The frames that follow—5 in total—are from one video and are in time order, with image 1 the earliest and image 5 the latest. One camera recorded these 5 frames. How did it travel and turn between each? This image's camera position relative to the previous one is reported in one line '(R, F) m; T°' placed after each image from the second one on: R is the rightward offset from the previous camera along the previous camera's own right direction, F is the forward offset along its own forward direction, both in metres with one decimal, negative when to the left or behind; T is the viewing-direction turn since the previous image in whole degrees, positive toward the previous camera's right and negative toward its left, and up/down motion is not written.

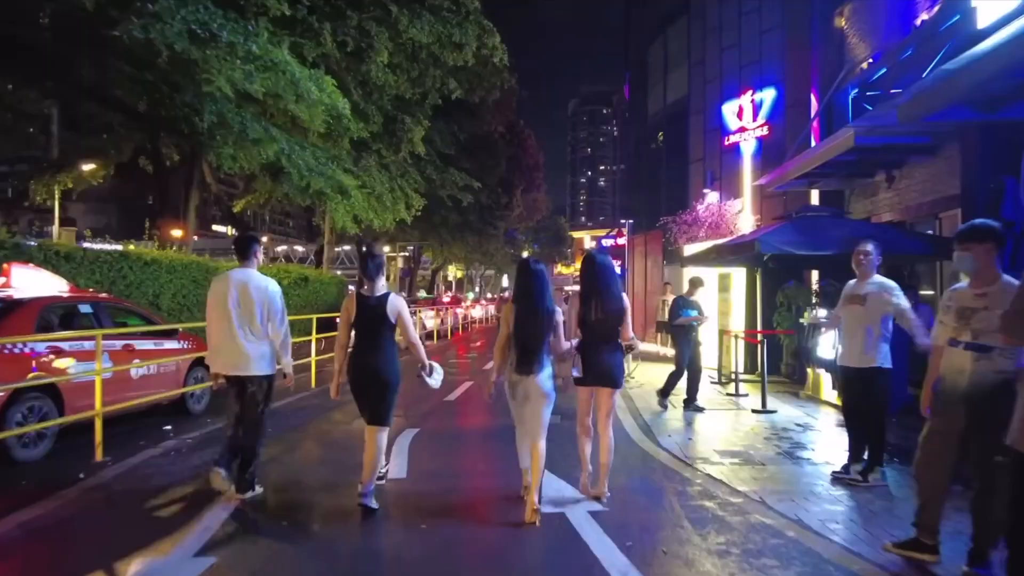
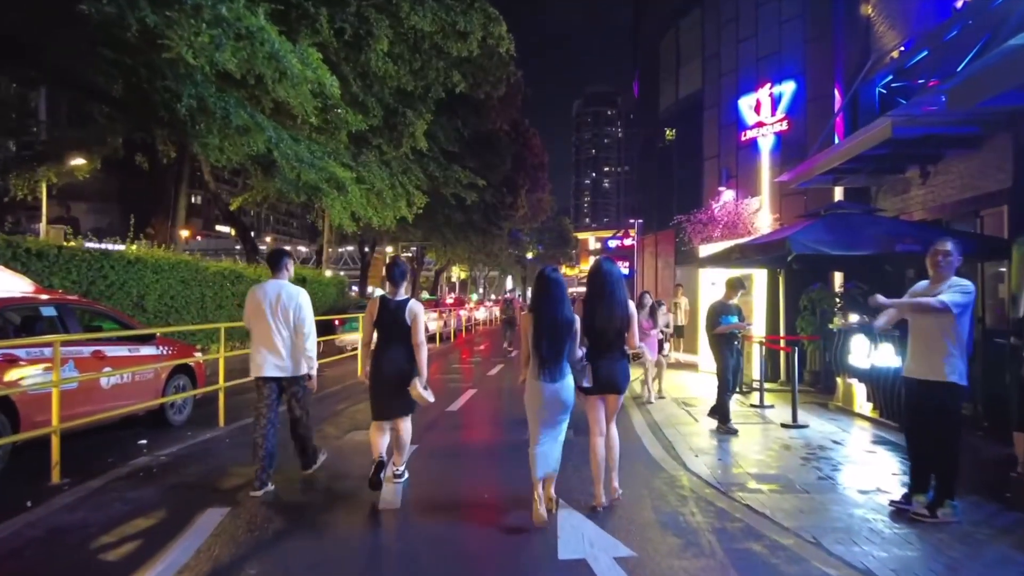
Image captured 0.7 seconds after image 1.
(0.0, +0.7) m; 0°
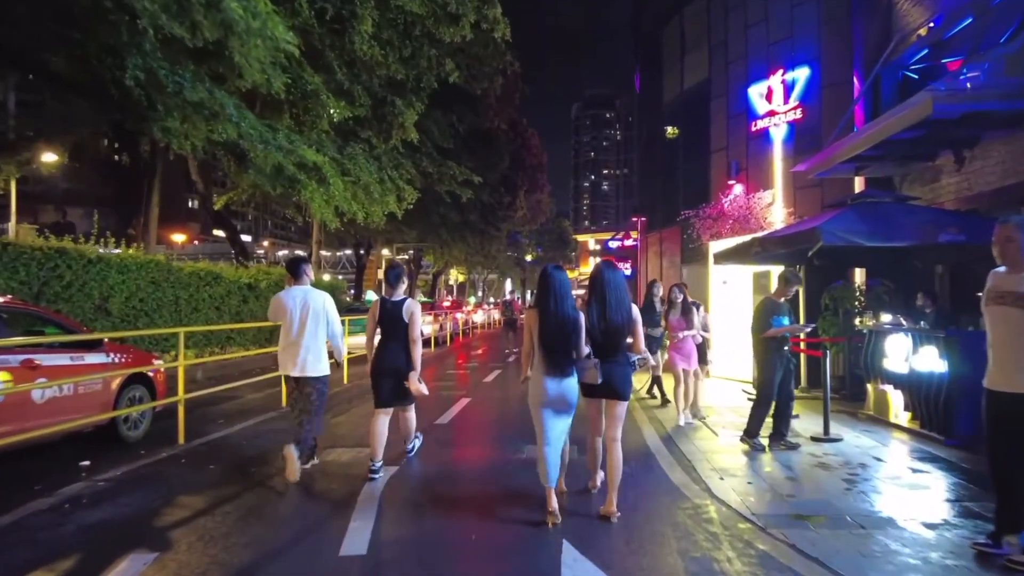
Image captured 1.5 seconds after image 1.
(0.0, +1.0) m; 0°
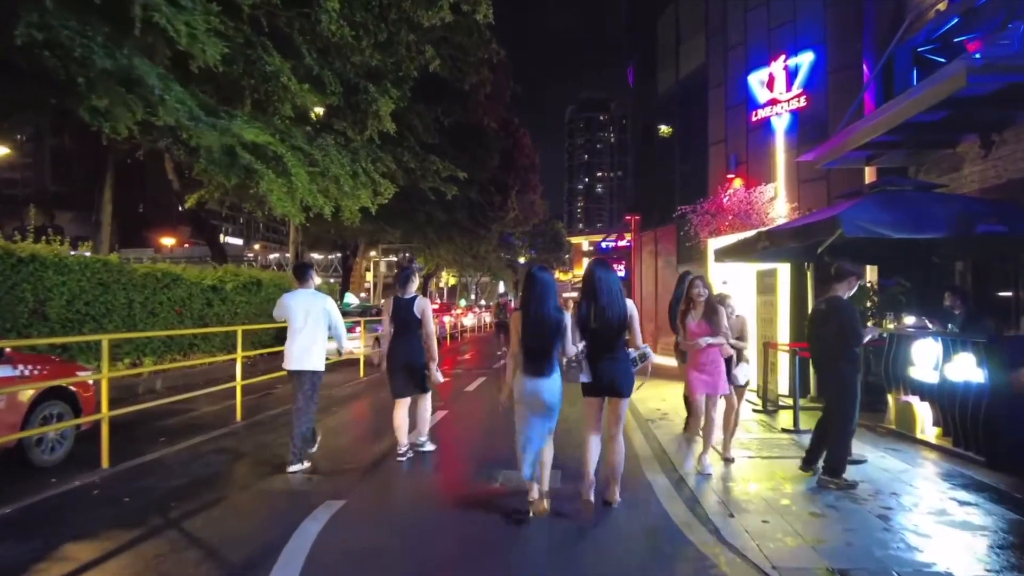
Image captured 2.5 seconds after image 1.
(+0.2, +1.0) m; 0°
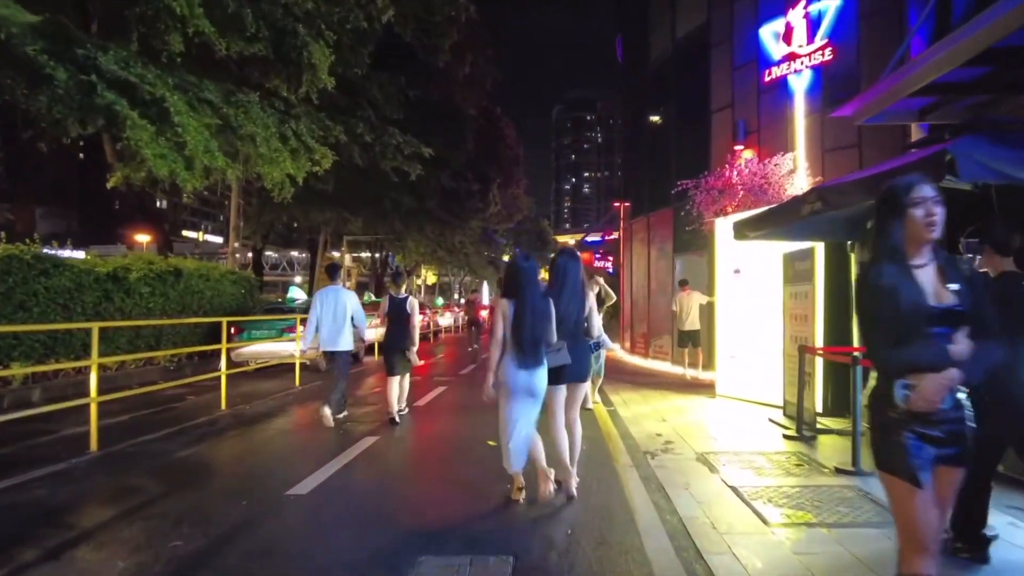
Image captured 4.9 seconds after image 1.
(+0.3, +2.4) m; +1°
